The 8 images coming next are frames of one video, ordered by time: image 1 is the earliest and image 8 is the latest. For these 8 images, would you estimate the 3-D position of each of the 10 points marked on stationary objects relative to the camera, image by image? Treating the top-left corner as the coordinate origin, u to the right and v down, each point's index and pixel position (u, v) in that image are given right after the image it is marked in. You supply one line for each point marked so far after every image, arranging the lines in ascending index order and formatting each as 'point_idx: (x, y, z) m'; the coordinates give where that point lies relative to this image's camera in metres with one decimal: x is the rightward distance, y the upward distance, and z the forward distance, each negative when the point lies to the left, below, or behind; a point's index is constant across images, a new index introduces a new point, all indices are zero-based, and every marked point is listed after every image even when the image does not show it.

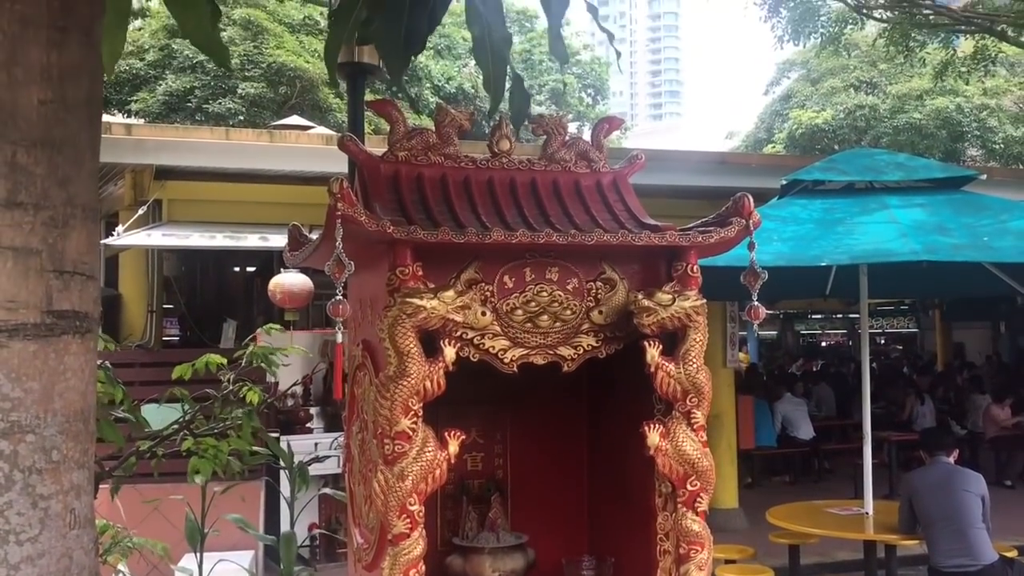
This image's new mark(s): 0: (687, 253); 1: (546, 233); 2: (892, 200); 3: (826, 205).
0: (+0.5, +0.1, +2.6) m
1: (+0.1, +0.1, +2.4) m
2: (+2.3, +0.5, +5.9) m
3: (+1.9, +0.5, +5.9) m
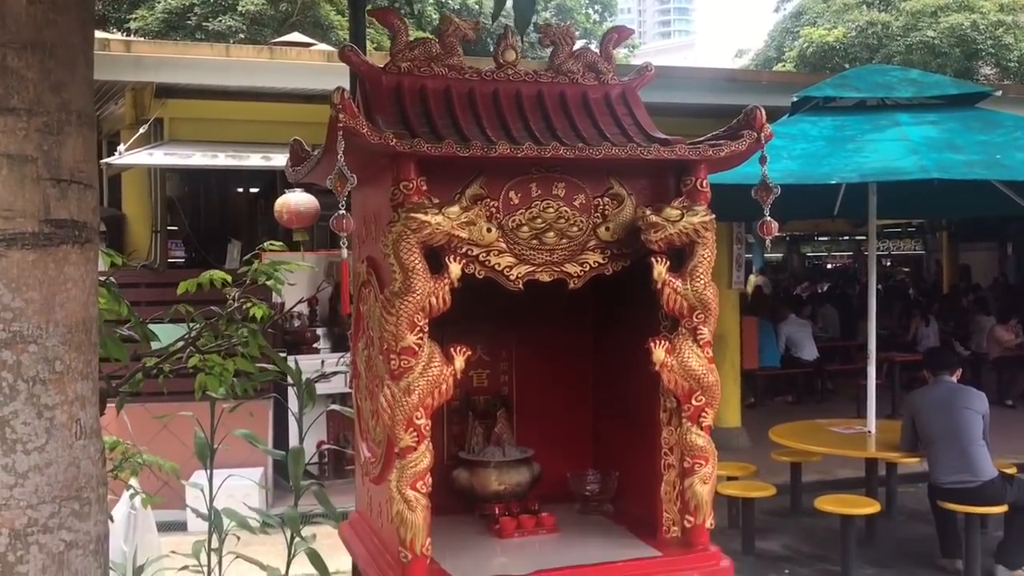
0: (+0.5, +0.3, +2.6) m
1: (+0.1, +0.3, +2.3) m
2: (+2.3, +1.0, +5.8) m
3: (+1.9, +1.0, +5.8) m
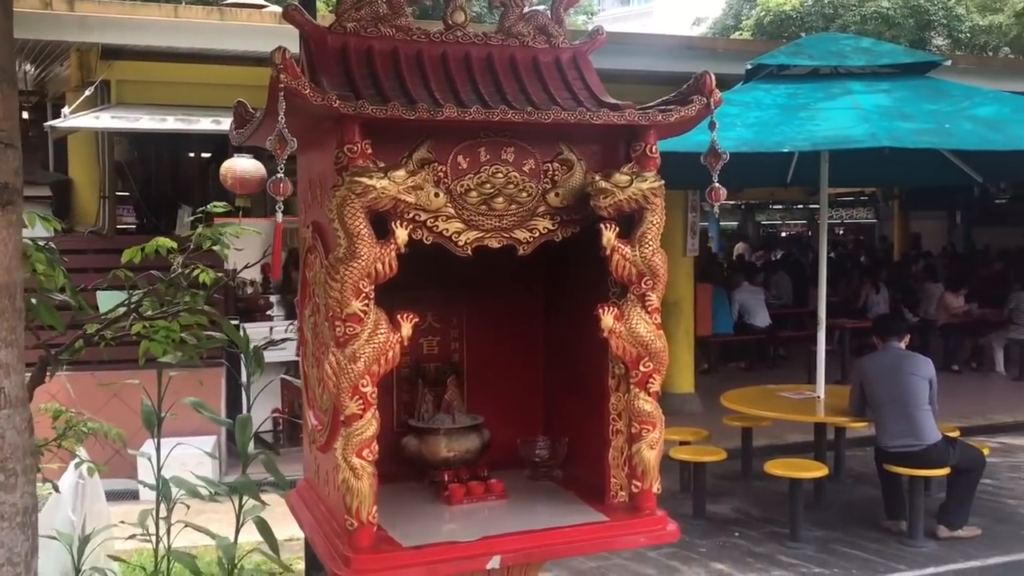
0: (+0.3, +0.4, +2.5) m
1: (0.0, +0.4, +2.3) m
2: (+2.0, +1.2, +5.8) m
3: (+1.7, +1.2, +5.9) m
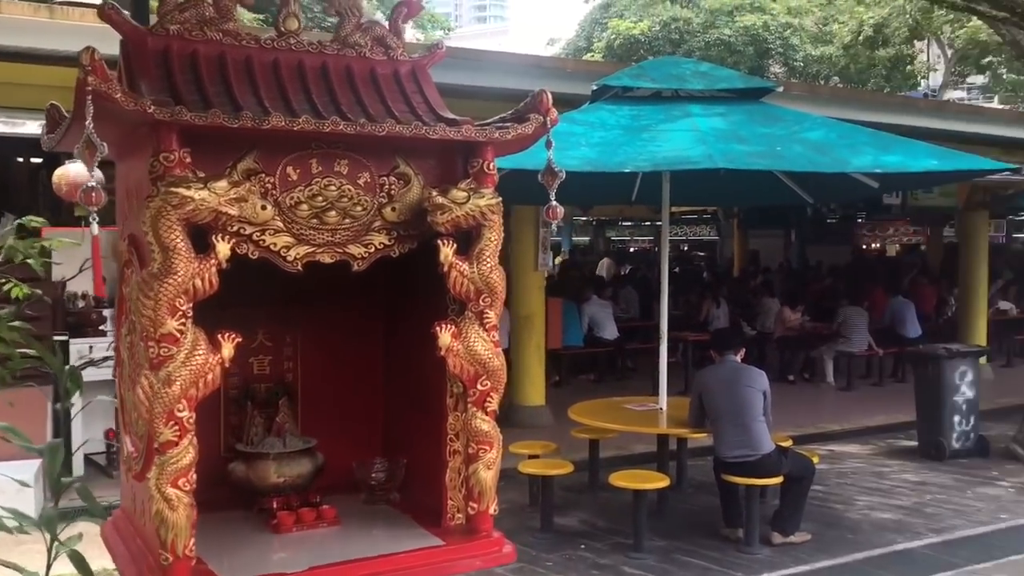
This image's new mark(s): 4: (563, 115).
0: (-0.1, +0.4, +2.5) m
1: (-0.4, +0.4, +2.2) m
2: (+1.1, +1.1, +6.0) m
3: (+0.7, +1.1, +6.0) m
4: (+0.3, +1.1, +5.9) m
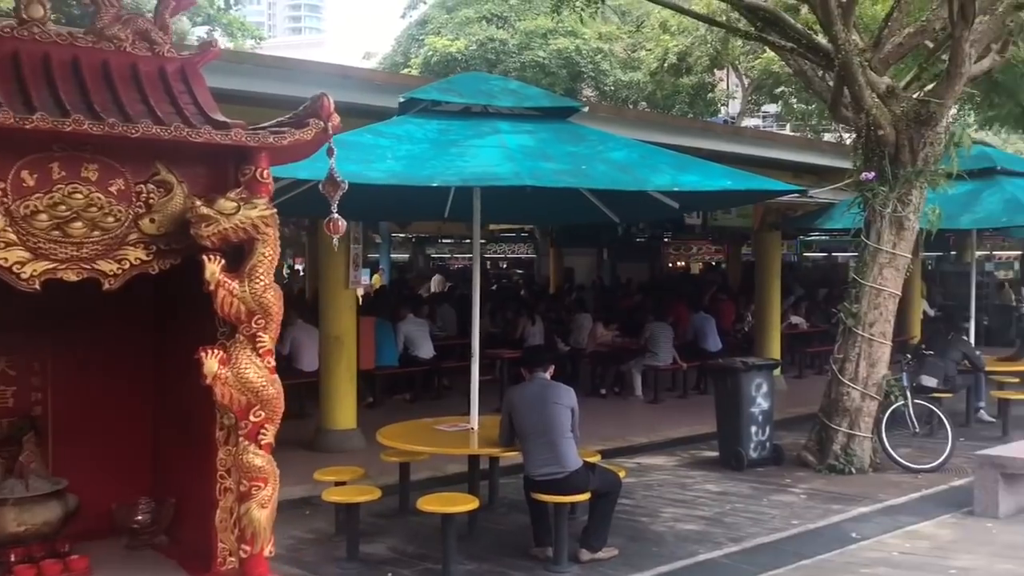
0: (-0.6, +0.3, +2.3) m
1: (-0.9, +0.3, +2.0) m
2: (-0.1, +1.0, +6.0) m
3: (-0.4, +1.0, +5.9) m
4: (-0.9, +1.0, +5.8) m
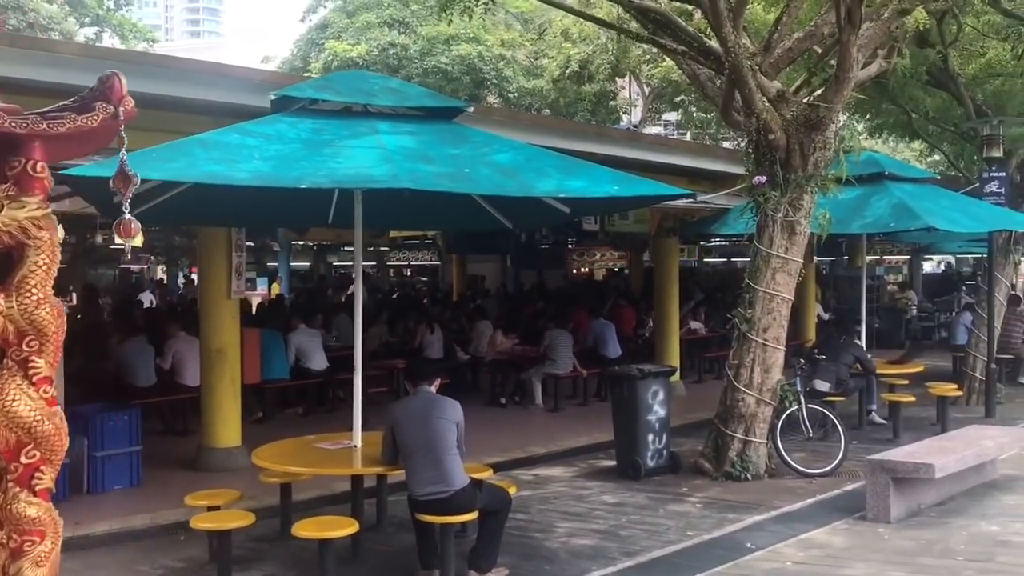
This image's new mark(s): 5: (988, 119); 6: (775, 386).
0: (-0.9, +0.3, +2.0) m
1: (-1.2, +0.3, +1.6) m
2: (-0.7, +1.0, +5.7) m
3: (-1.1, +0.9, +5.6) m
4: (-1.5, +0.9, +5.4) m
5: (+5.7, +2.0, +11.7) m
6: (+2.3, -0.8, +8.5) m
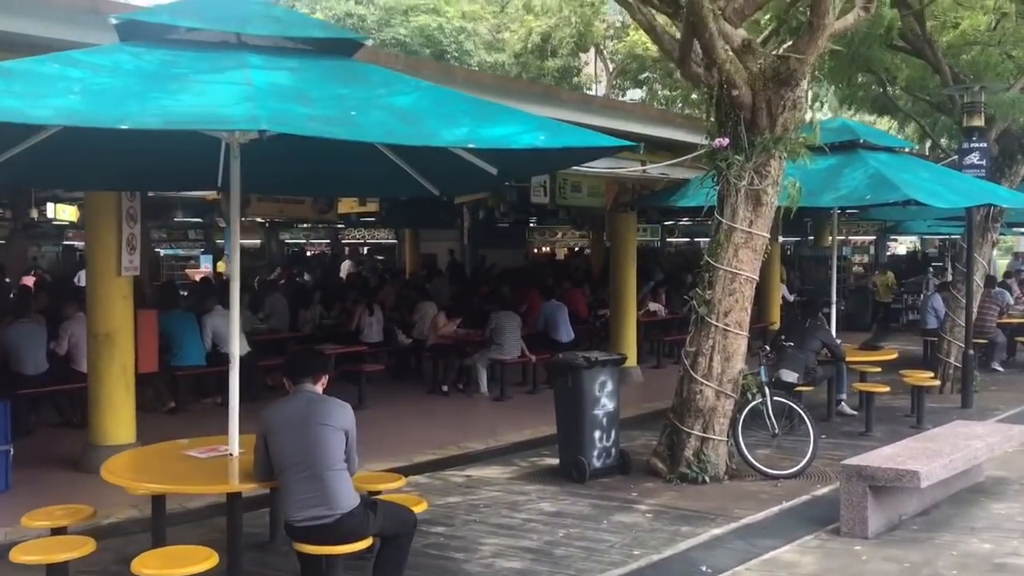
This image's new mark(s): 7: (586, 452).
0: (-1.3, +0.3, +0.9) m
1: (-1.5, +0.3, +0.5) m
2: (-1.2, +1.1, +4.6) m
3: (-1.6, +1.0, +4.4) m
4: (-2.0, +1.0, +4.2) m
5: (+5.1, +2.2, +10.8) m
6: (+1.7, -0.7, +7.5) m
7: (+0.6, -1.3, +7.7) m
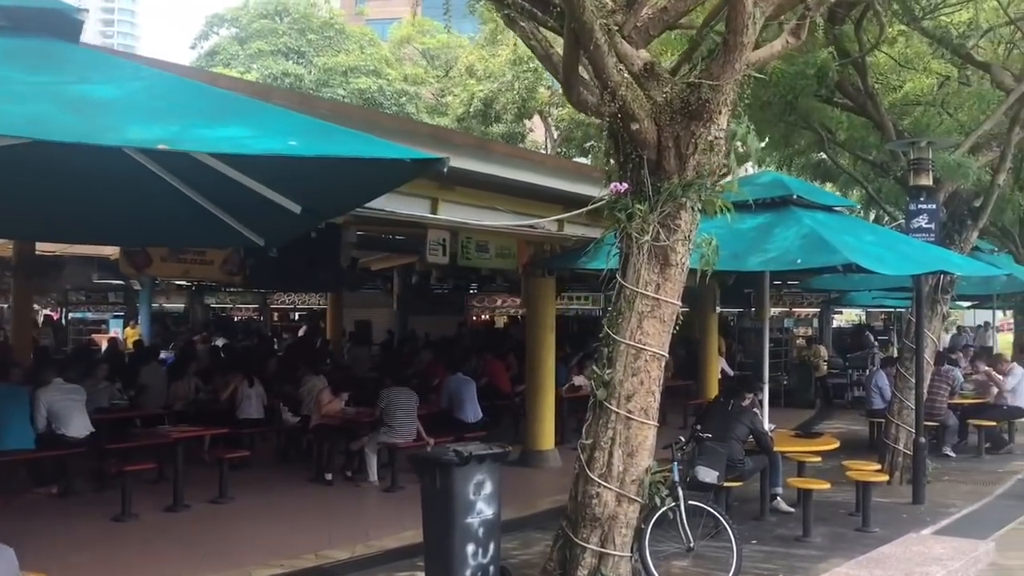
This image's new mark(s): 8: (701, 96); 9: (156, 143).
0: (-1.8, +0.3, -0.6) m
1: (-2.1, +0.4, -1.0) m
2: (-2.0, +0.8, +3.1) m
3: (-2.3, +0.8, +3.0) m
4: (-2.7, +0.8, +2.8) m
5: (+4.0, +1.5, +9.7) m
6: (+0.8, -1.2, +6.1) m
7: (-0.4, -1.8, +6.2) m
8: (+1.1, +1.1, +5.8) m
9: (-0.9, +0.4, +2.6) m
